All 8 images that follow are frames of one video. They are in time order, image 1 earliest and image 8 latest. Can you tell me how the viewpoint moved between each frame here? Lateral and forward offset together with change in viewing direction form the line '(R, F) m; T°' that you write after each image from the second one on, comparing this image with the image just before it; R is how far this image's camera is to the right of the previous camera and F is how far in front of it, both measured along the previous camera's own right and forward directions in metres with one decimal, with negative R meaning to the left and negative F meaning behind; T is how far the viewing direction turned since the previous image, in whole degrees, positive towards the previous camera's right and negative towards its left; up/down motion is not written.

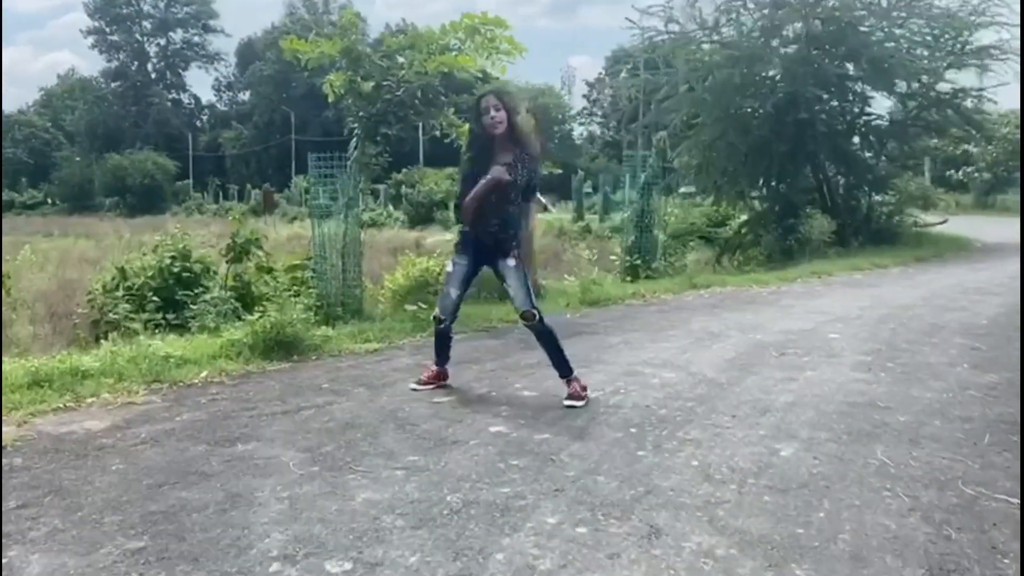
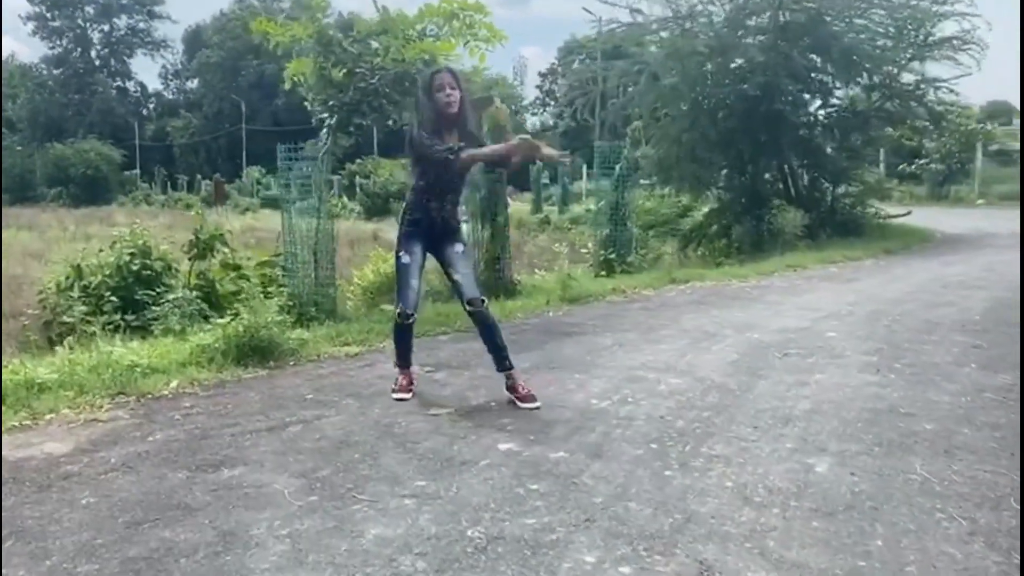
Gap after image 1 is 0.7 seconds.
(-0.2, +0.3) m; +3°
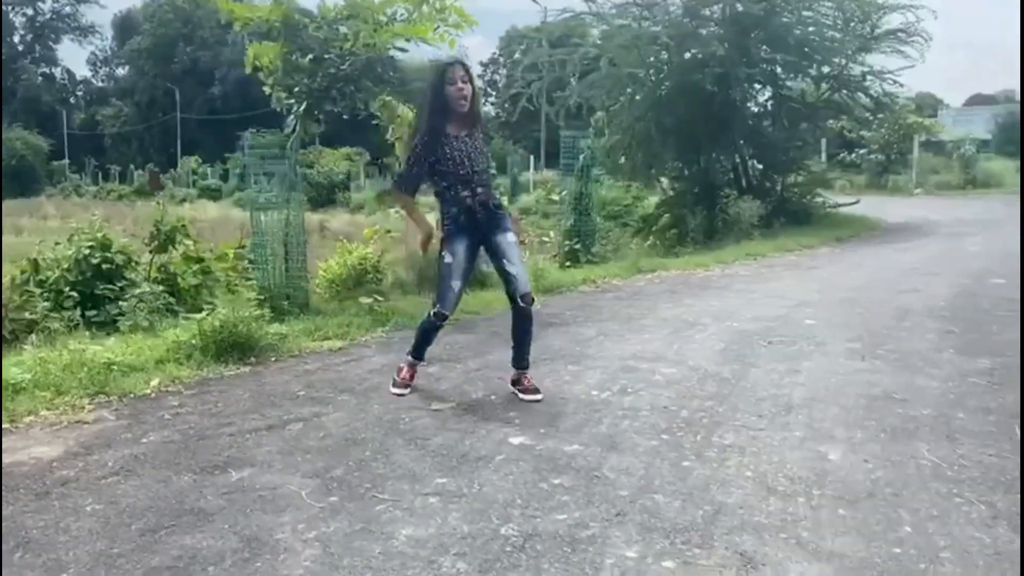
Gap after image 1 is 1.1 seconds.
(-0.3, +0.1) m; +4°
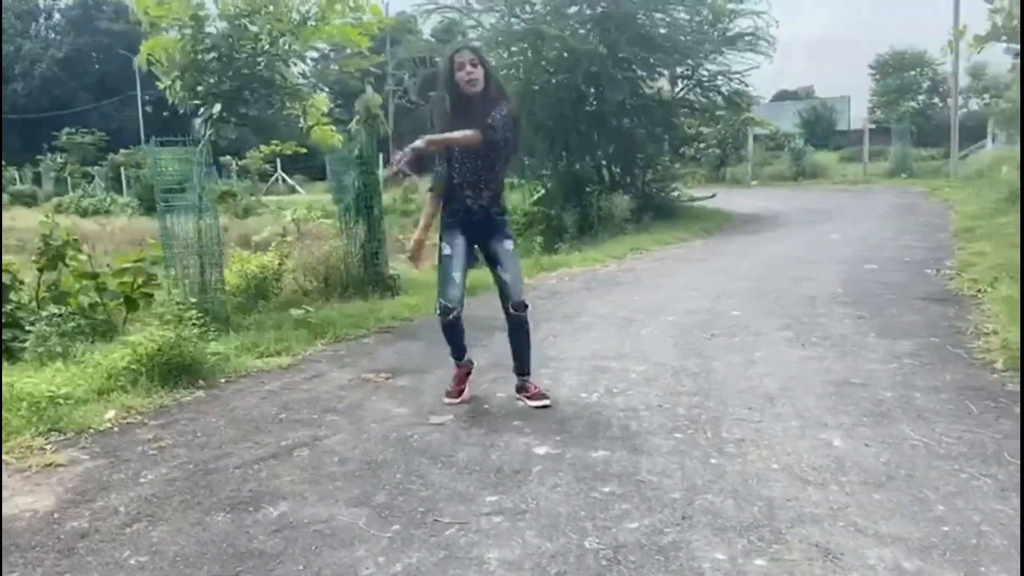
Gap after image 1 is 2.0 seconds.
(-0.7, +0.1) m; +10°
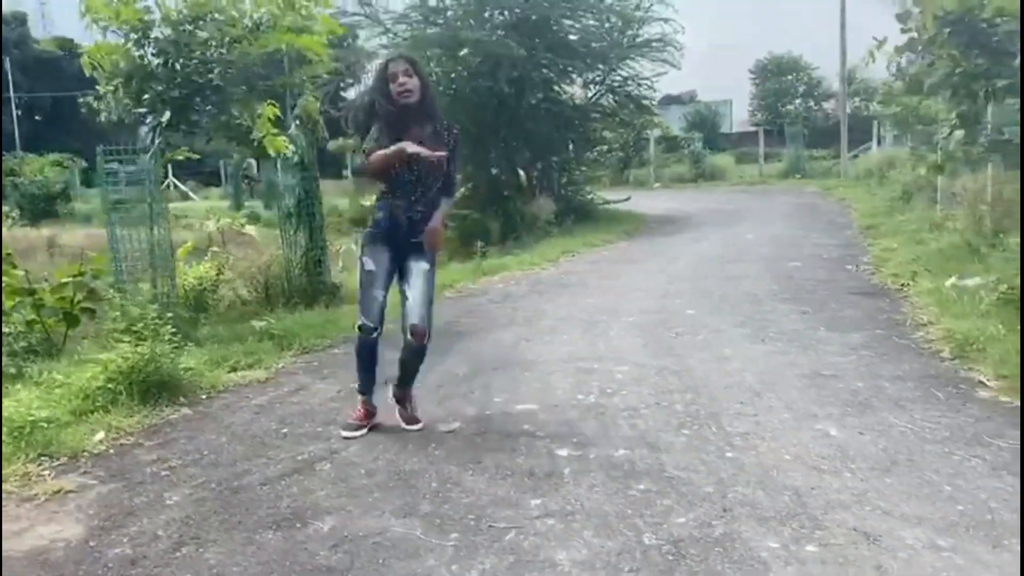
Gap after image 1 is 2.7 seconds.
(-0.5, 0.0) m; +7°
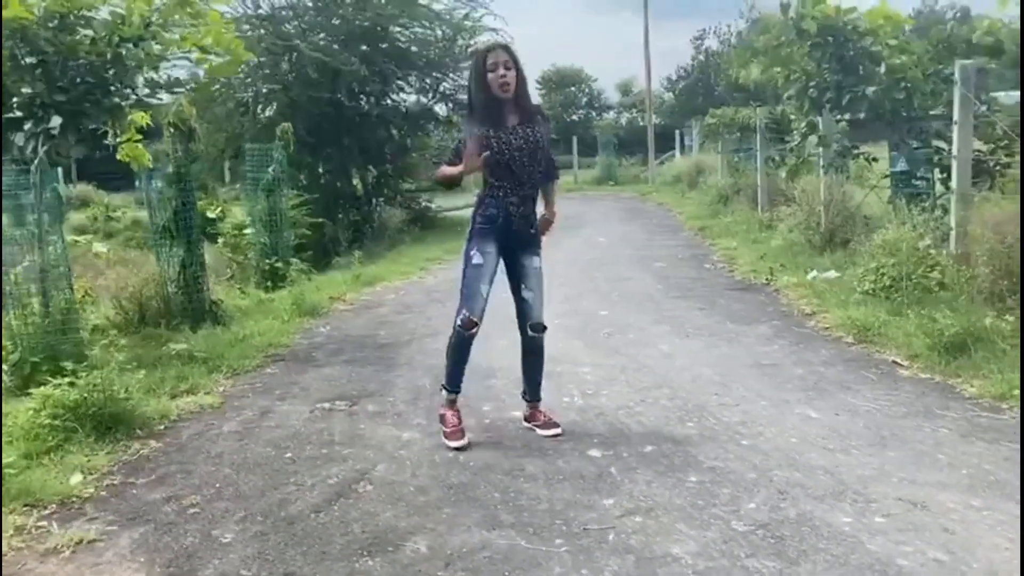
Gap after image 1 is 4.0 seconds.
(-1.0, +0.1) m; +13°
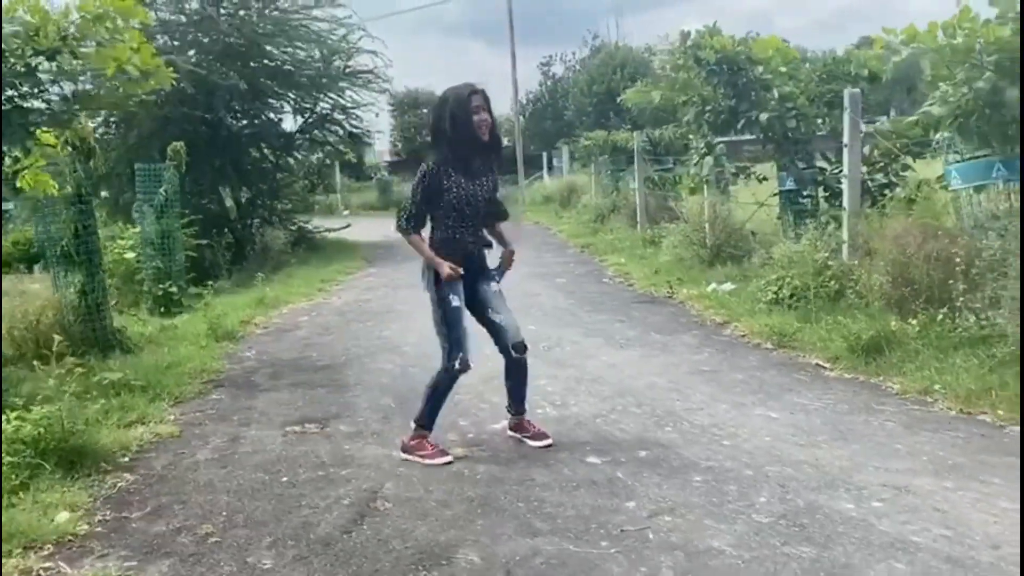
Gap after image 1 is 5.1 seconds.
(-0.6, 0.0) m; +9°
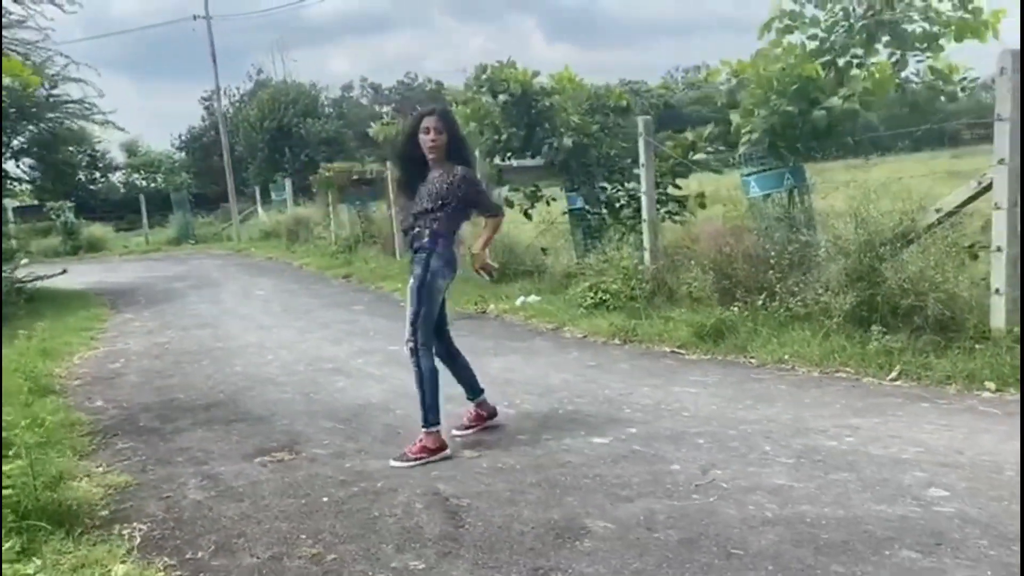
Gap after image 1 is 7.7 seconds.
(-1.5, 0.0) m; +21°
